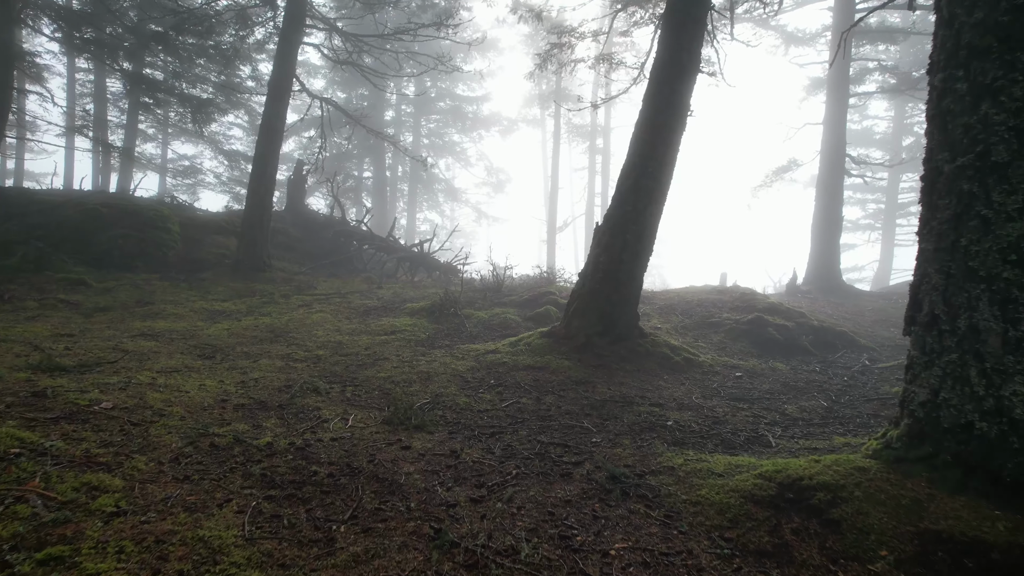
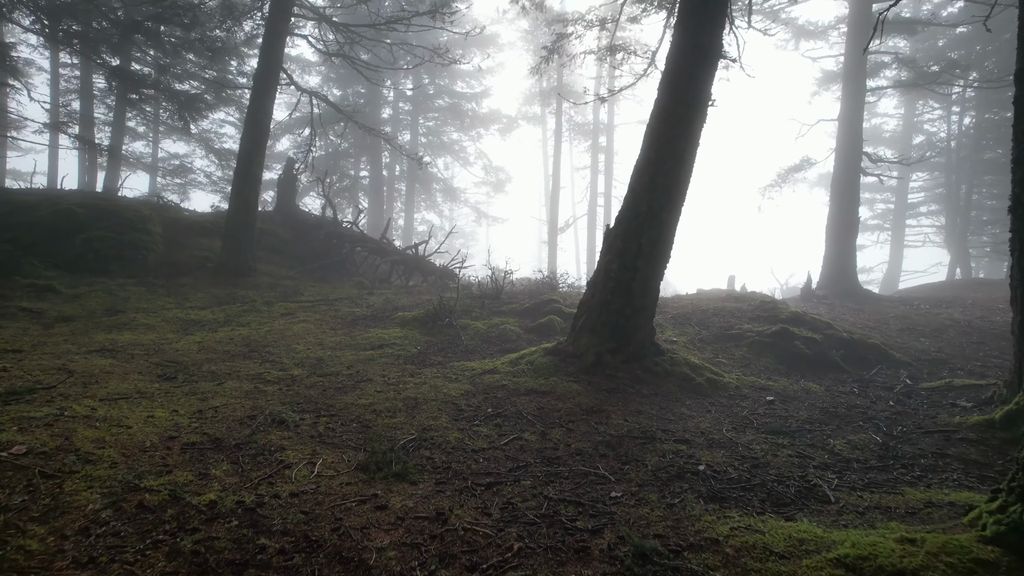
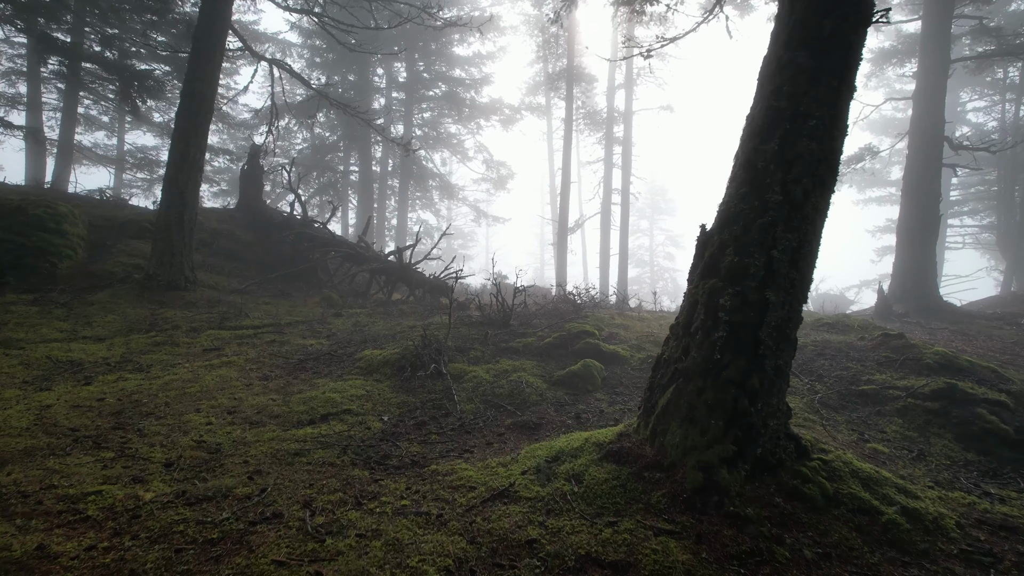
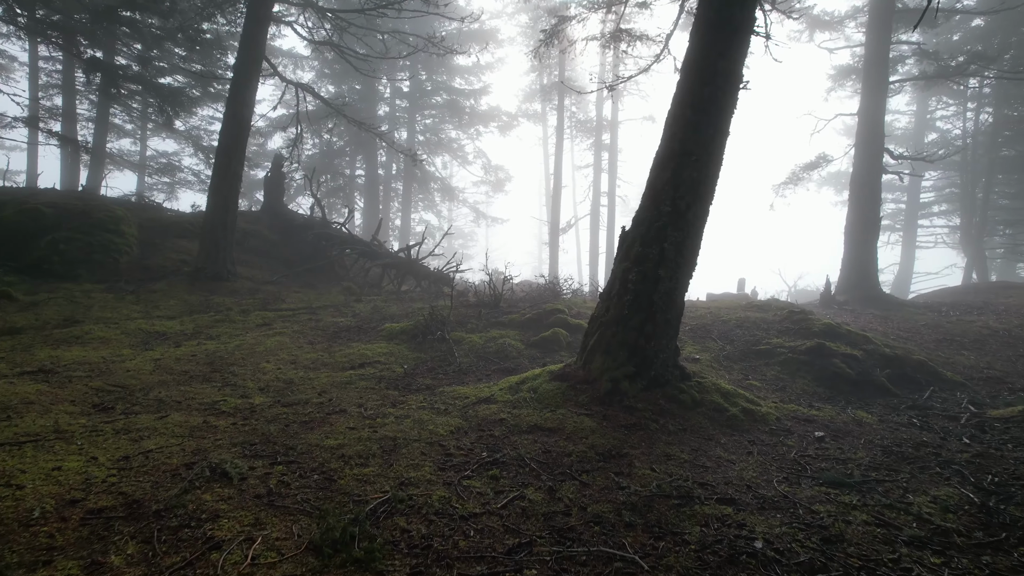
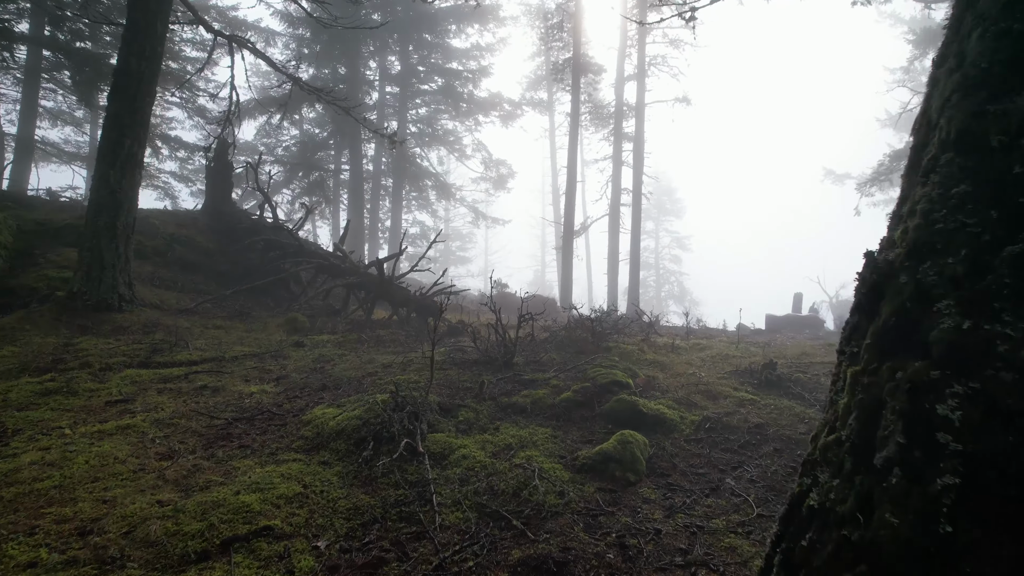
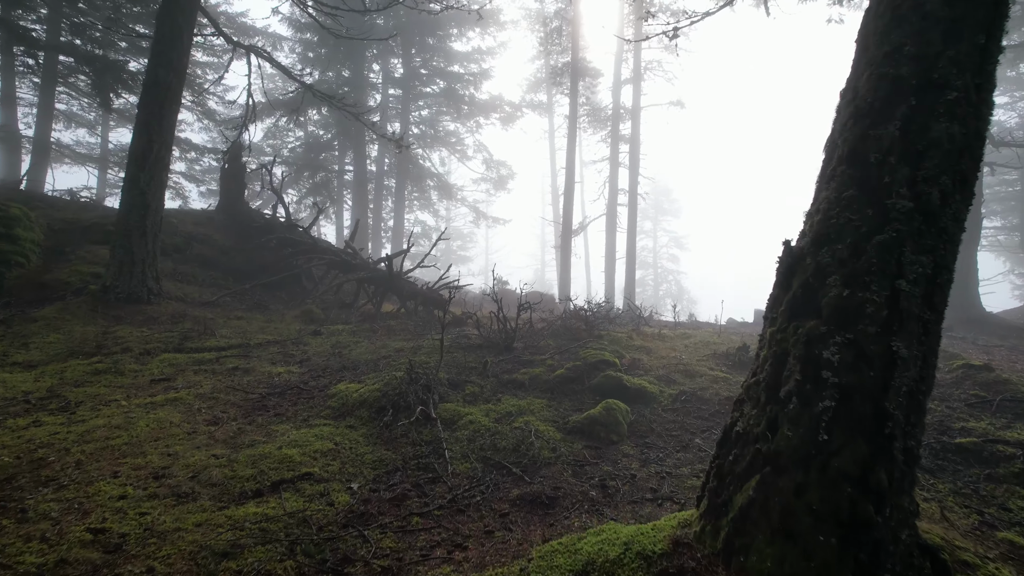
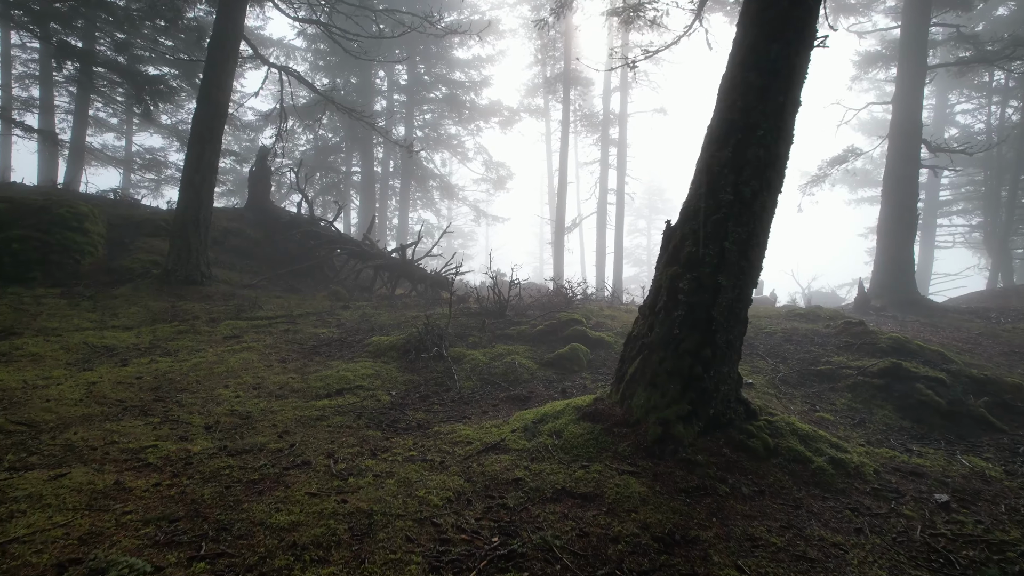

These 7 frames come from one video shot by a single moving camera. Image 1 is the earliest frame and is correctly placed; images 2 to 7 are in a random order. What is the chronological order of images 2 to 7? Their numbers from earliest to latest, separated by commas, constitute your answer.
2, 4, 7, 3, 6, 5
